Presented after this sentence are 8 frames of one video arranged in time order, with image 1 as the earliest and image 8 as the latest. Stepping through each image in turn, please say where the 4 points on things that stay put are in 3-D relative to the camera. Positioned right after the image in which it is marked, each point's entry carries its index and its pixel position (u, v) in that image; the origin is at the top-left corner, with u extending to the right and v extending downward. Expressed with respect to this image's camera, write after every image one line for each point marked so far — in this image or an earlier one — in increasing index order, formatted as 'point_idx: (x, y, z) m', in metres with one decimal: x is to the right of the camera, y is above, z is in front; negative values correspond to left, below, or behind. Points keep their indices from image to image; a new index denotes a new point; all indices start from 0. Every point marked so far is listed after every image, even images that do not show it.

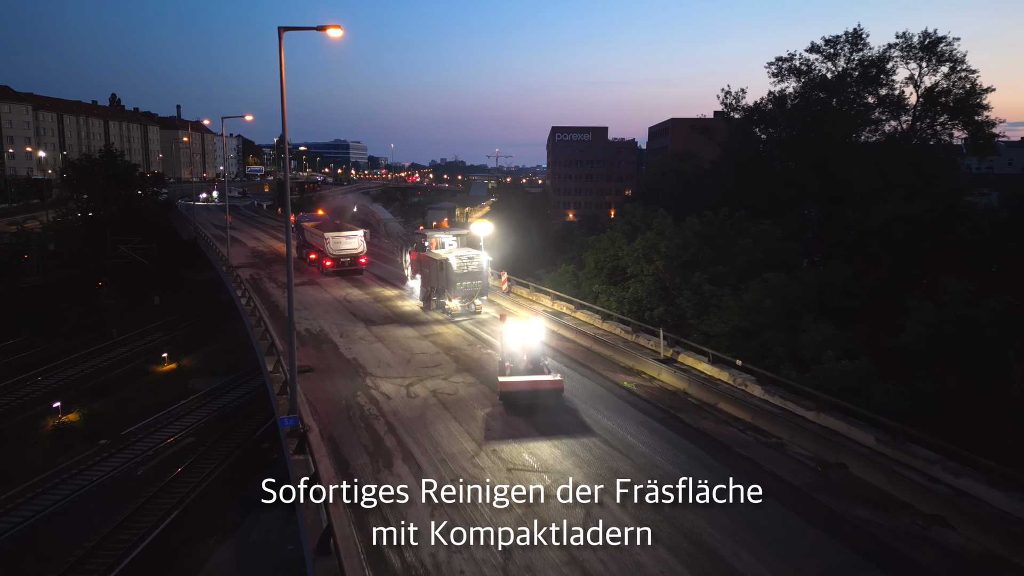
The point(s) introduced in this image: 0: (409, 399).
0: (-2.3, -2.5, +15.6) m
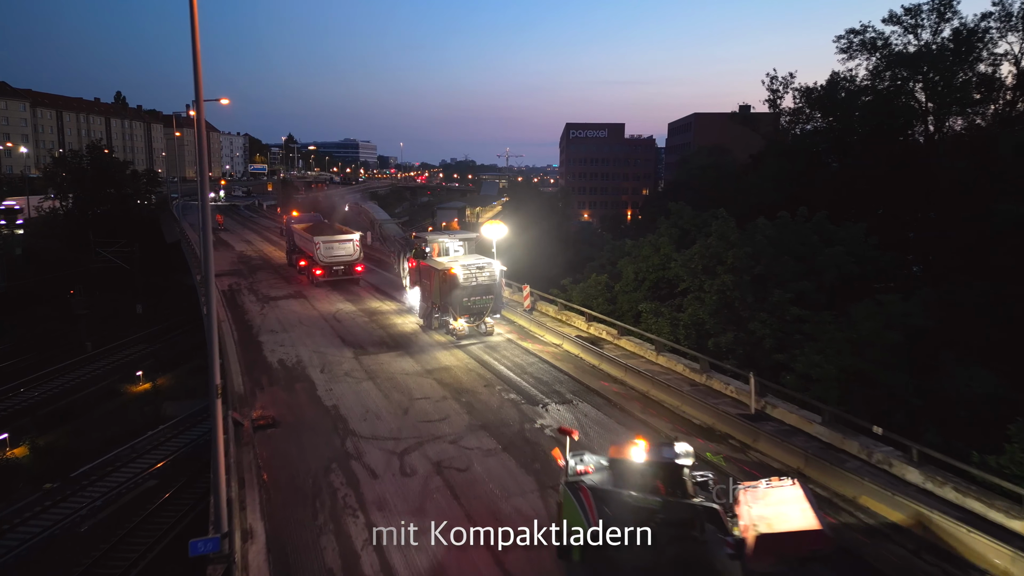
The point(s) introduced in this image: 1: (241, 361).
0: (-1.7, -3.0, +11.0) m
1: (-6.7, -1.8, +17.5) m
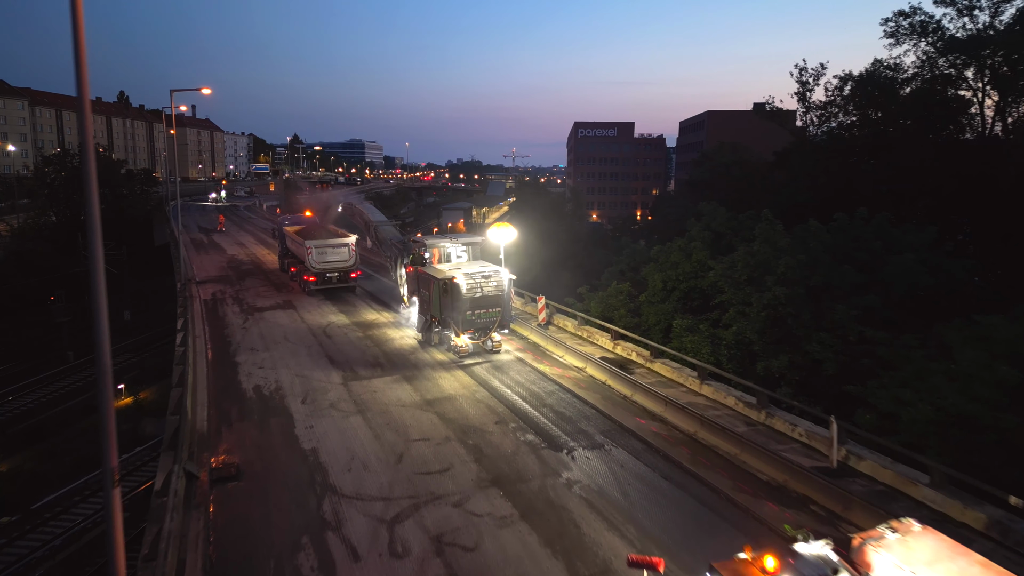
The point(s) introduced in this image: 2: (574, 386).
0: (-1.4, -3.3, +8.4) m
1: (-6.4, -2.1, +14.9) m
2: (+1.3, -2.0, +14.6) m
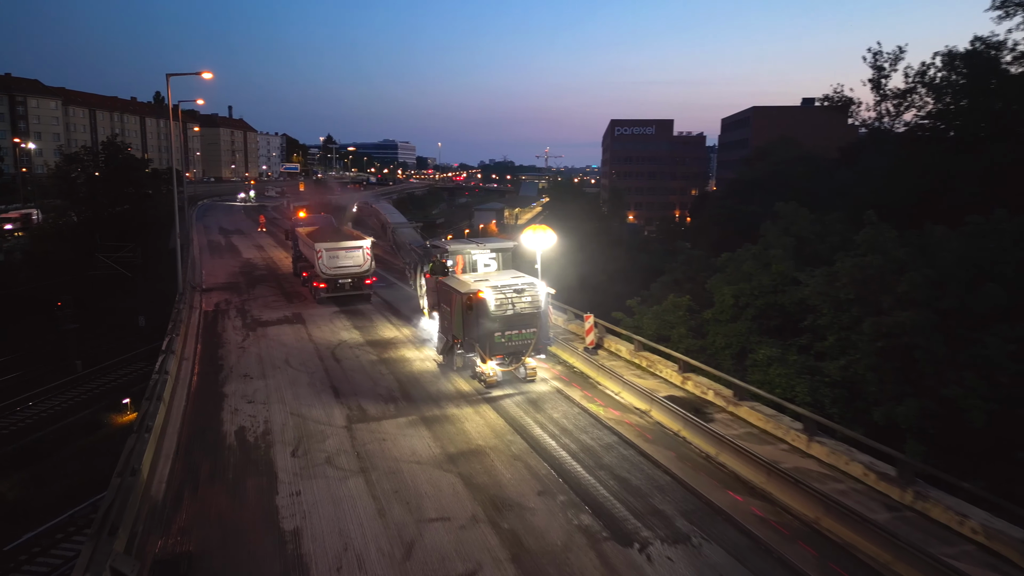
0: (-1.0, -3.6, +5.4) m
1: (-5.7, -2.4, +12.1) m
2: (+2.0, -2.4, +11.4) m
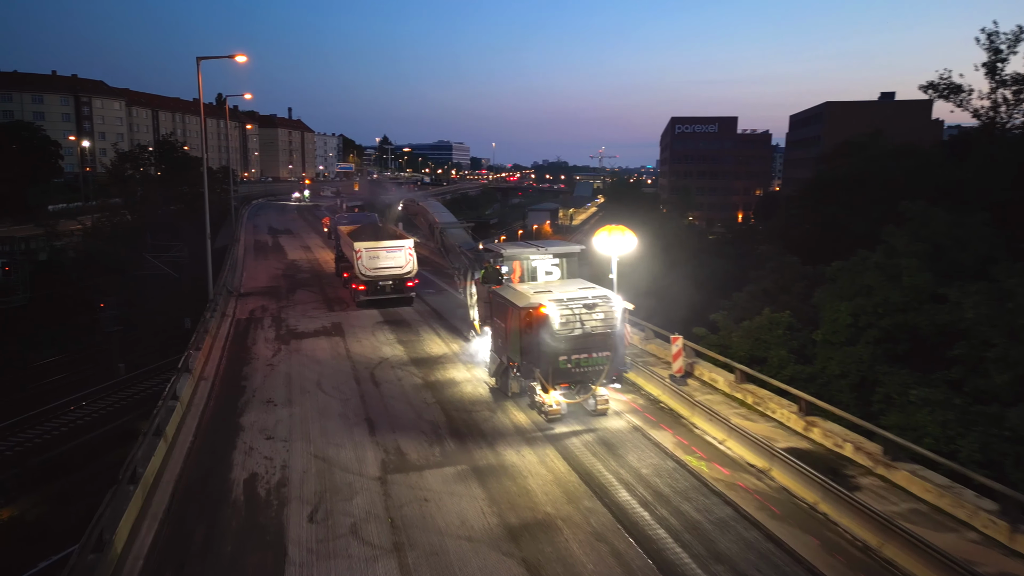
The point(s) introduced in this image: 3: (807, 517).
0: (-0.5, -3.9, +2.8) m
1: (-4.6, -2.6, +9.9) m
2: (+3.0, -2.7, +8.6) m
3: (+3.5, -2.7, +8.3) m
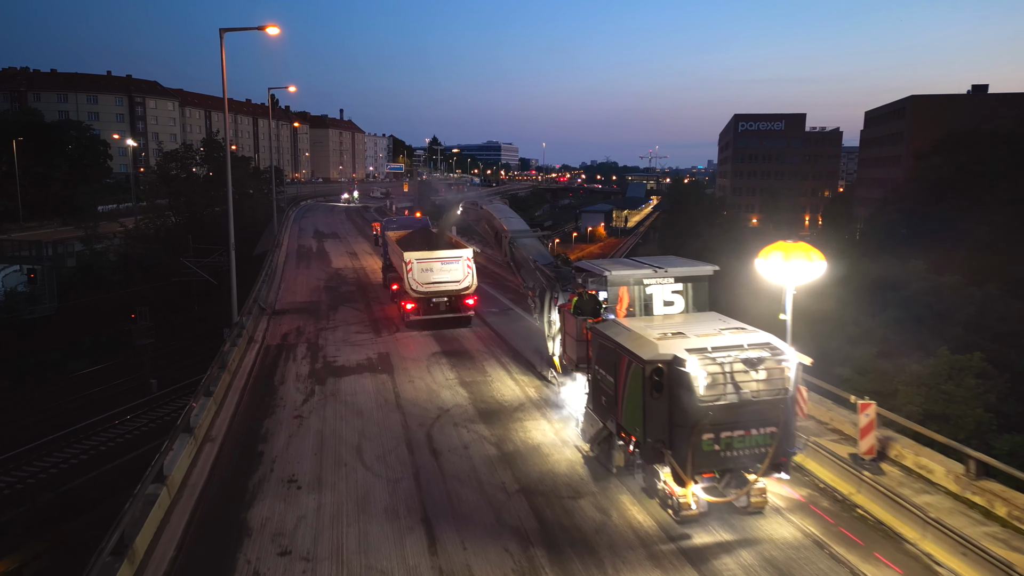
0: (+0.3, -4.4, -0.9) m
1: (-3.3, -3.1, +6.4) m
2: (+4.2, -3.2, +4.6) m
3: (+4.7, -3.3, +4.3) m
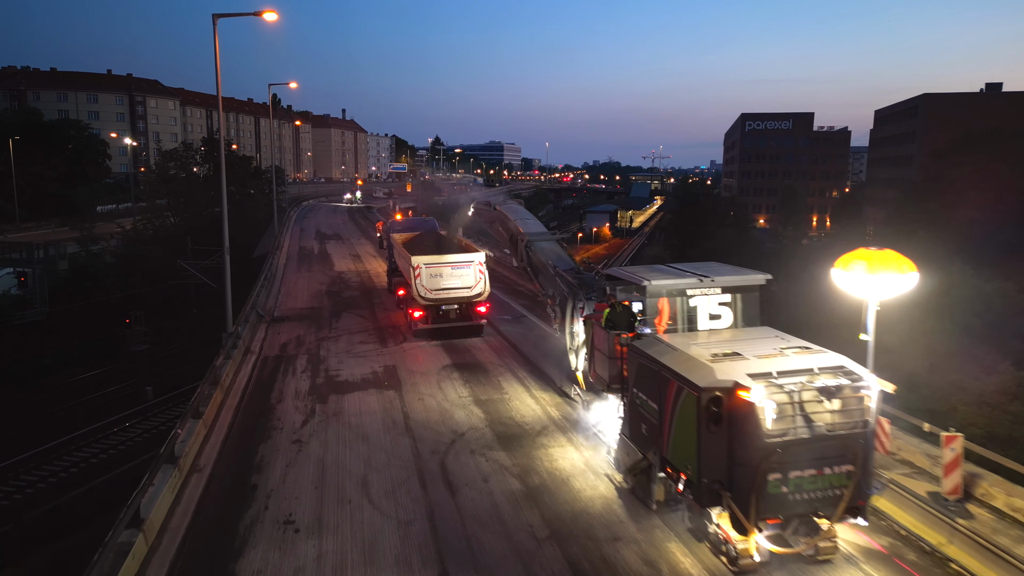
0: (+0.6, -4.5, -2.1) m
1: (-3.0, -3.2, +5.2) m
2: (+4.5, -3.4, +3.4) m
3: (+5.0, -3.4, +3.1) m
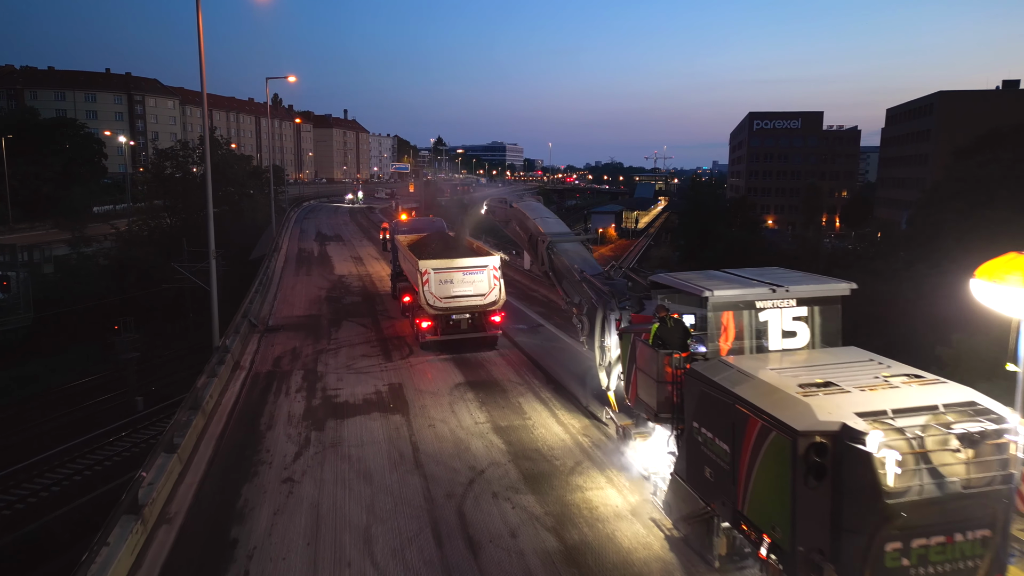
0: (+1.0, -4.7, -3.7) m
1: (-2.7, -3.4, +3.7) m
2: (+4.8, -3.5, +1.8) m
3: (+5.3, -3.6, +1.5) m
